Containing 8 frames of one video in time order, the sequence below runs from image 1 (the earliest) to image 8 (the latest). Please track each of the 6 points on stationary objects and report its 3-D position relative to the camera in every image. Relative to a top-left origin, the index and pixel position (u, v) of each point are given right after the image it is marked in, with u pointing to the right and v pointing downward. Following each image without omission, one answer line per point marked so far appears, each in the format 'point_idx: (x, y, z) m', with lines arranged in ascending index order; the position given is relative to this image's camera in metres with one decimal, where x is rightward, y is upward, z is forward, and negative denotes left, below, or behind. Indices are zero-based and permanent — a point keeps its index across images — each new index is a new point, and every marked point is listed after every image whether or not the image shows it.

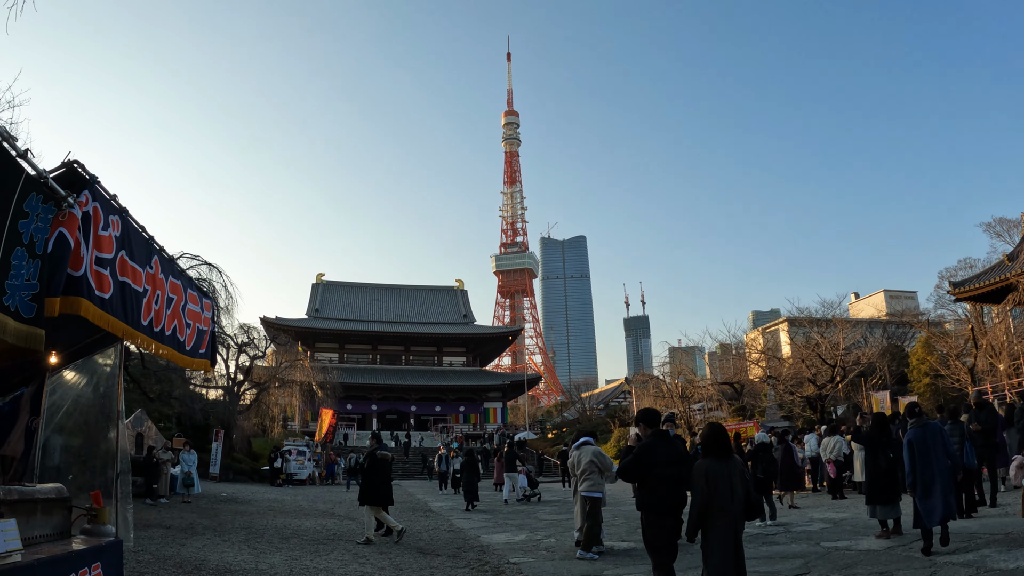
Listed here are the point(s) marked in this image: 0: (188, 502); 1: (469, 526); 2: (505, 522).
0: (-6.1, -4.1, +13.2) m
1: (-0.7, -3.5, +10.3) m
2: (-0.1, -3.6, +10.8) m
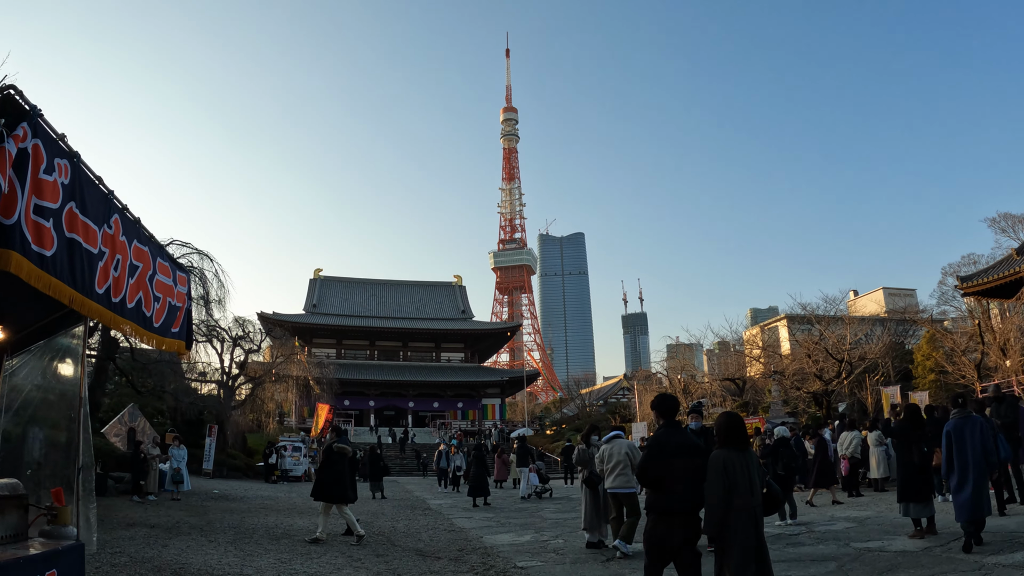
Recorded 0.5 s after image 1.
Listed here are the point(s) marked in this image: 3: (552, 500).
0: (-6.0, -3.8, +12.7) m
1: (-0.6, -3.3, +9.8) m
2: (-0.1, -3.4, +10.2) m
3: (+0.8, -4.0, +13.3) m
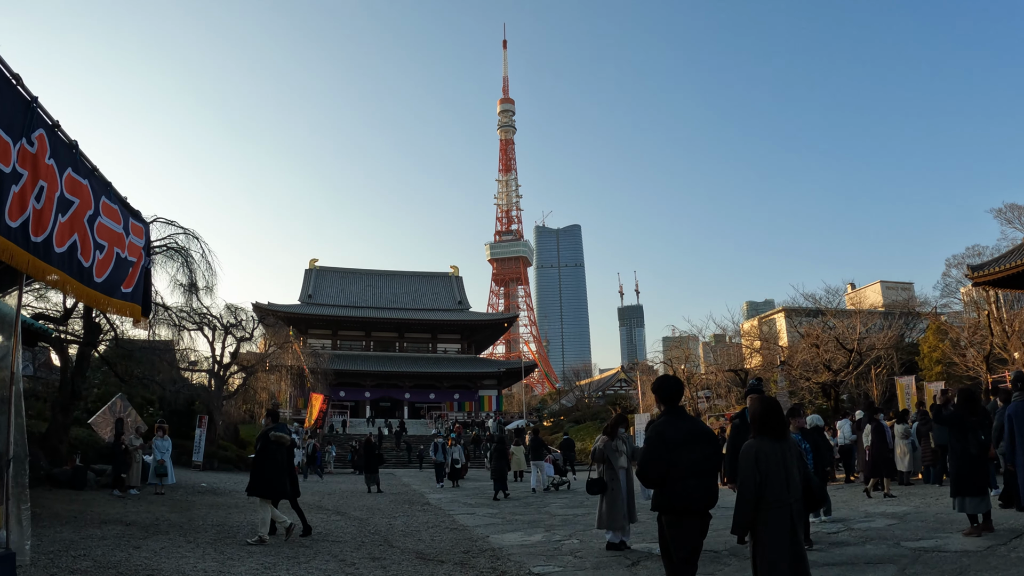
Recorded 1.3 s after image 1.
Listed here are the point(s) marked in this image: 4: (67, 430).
0: (-6.0, -3.5, +12.0) m
1: (-0.5, -3.0, +9.1) m
2: (0.0, -3.1, +9.5) m
3: (+0.9, -3.7, +12.6) m
4: (-8.4, -2.7, +13.3) m
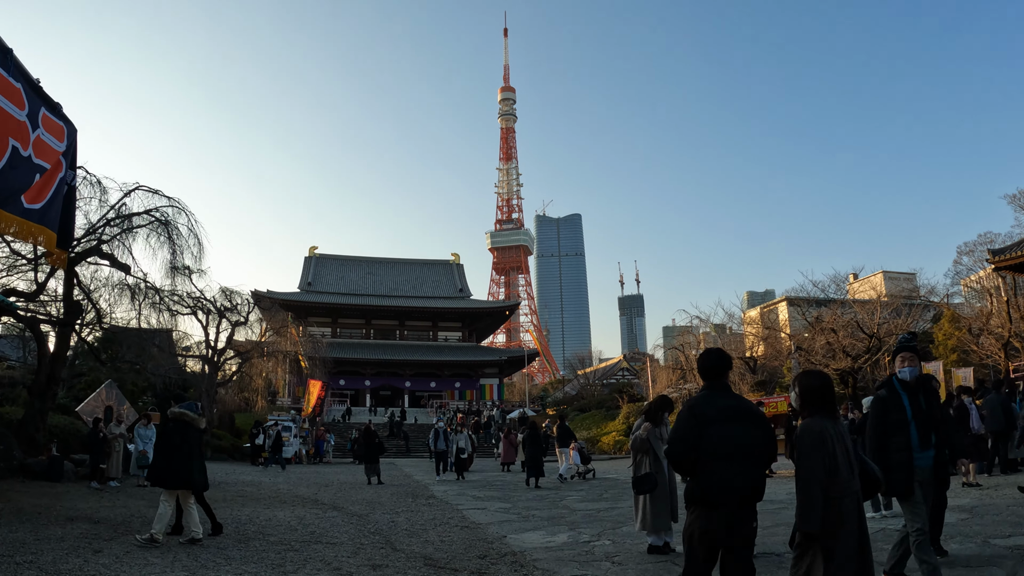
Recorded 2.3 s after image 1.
0: (-5.8, -3.1, +11.0) m
1: (-0.3, -2.7, +8.1) m
2: (+0.2, -2.7, +8.6) m
3: (+1.1, -3.3, +11.7) m
4: (-8.2, -2.3, +12.4) m
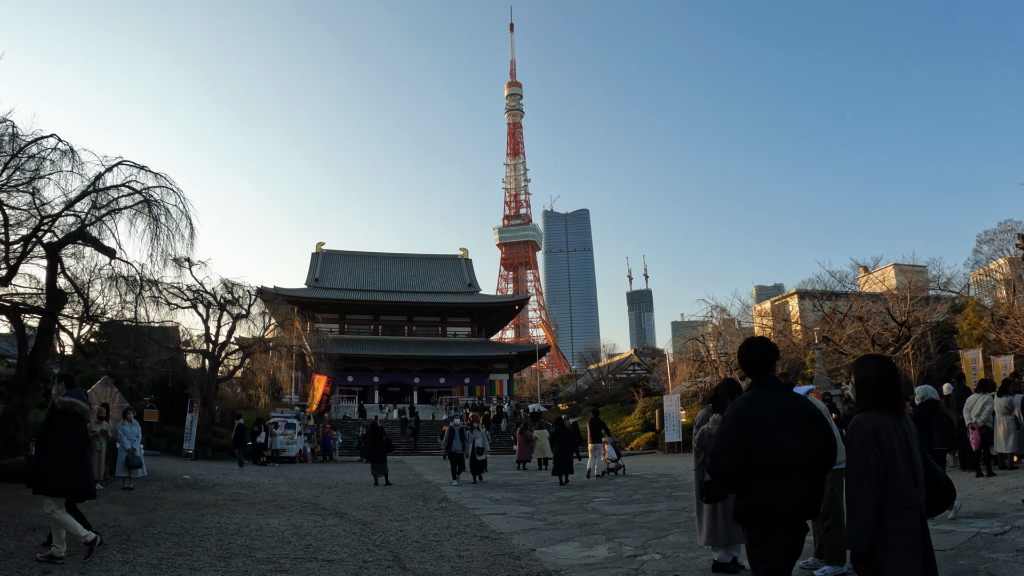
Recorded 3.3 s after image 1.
0: (-5.5, -2.9, +10.0) m
1: (-0.1, -2.4, +7.1) m
2: (+0.5, -2.5, +7.5) m
3: (+1.4, -3.0, +10.6) m
4: (-7.9, -2.0, +11.4) m
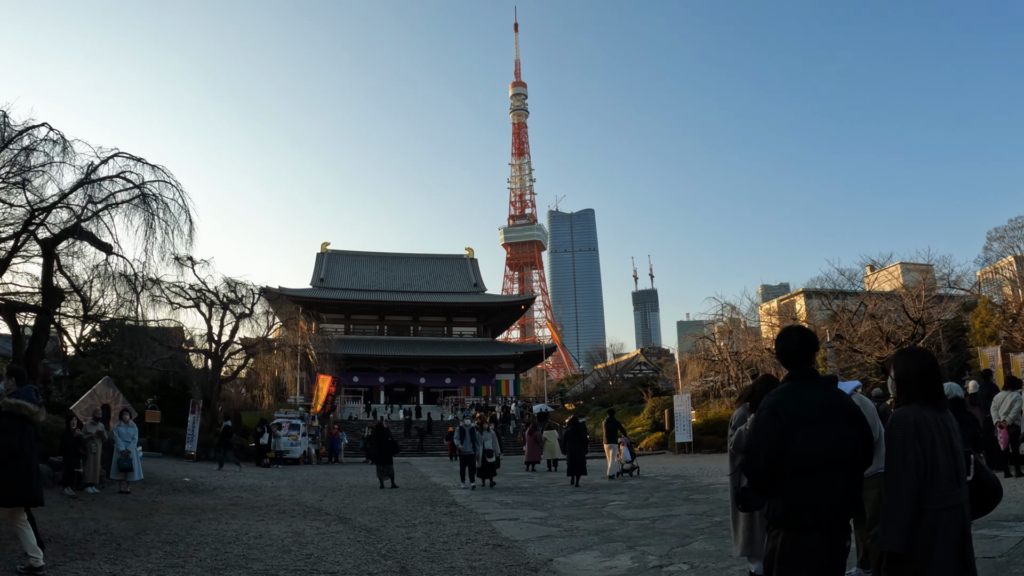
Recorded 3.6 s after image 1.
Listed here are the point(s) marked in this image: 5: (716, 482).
0: (-5.3, -2.8, +9.7) m
1: (+0.1, -2.3, +6.7) m
2: (+0.6, -2.4, +7.1) m
3: (+1.5, -3.0, +10.2) m
4: (-7.7, -2.0, +11.1) m
5: (+3.5, -3.3, +12.1) m
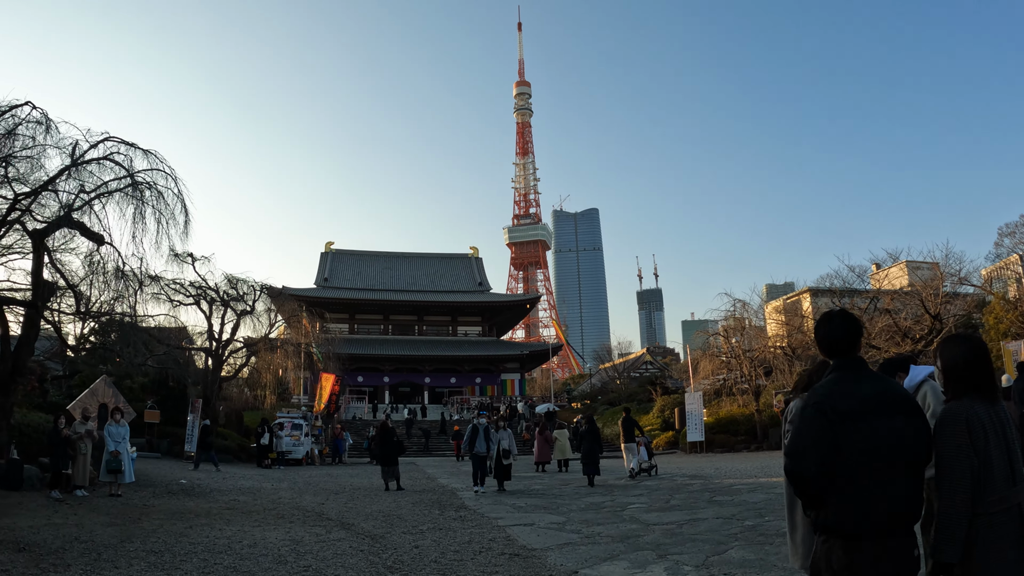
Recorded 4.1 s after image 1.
0: (-5.1, -2.7, +9.2) m
1: (+0.2, -2.2, +6.1) m
2: (+0.8, -2.3, +6.6) m
3: (+1.7, -2.8, +9.7) m
4: (-7.6, -1.9, +10.6) m
5: (+3.7, -3.2, +11.6) m
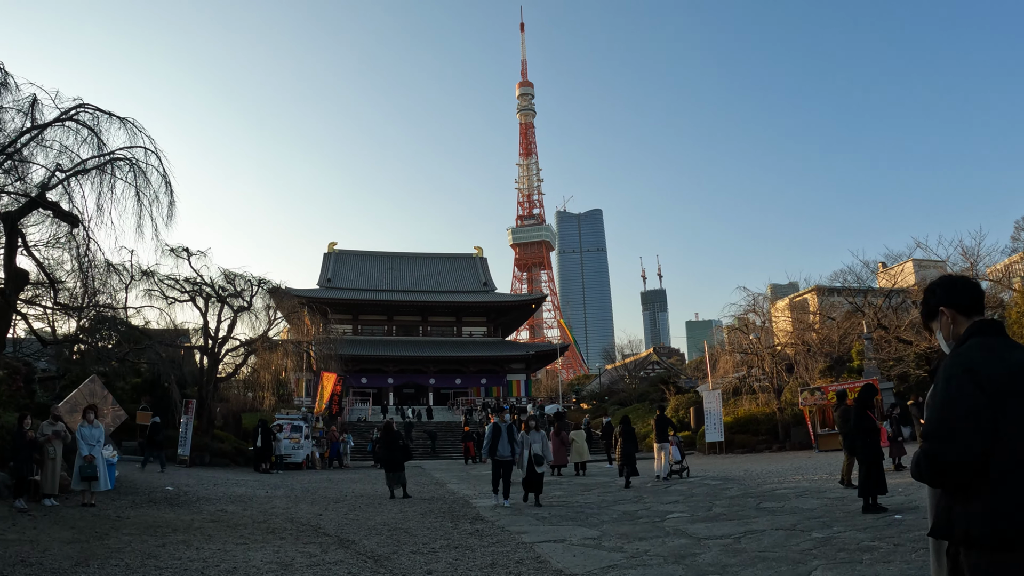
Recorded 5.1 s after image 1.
0: (-4.9, -2.6, +8.1) m
1: (+0.4, -2.0, +5.1) m
2: (+1.0, -2.1, +5.5) m
3: (+2.0, -2.6, +8.6) m
4: (-7.3, -1.7, +9.6) m
5: (+4.0, -3.0, +10.5) m
